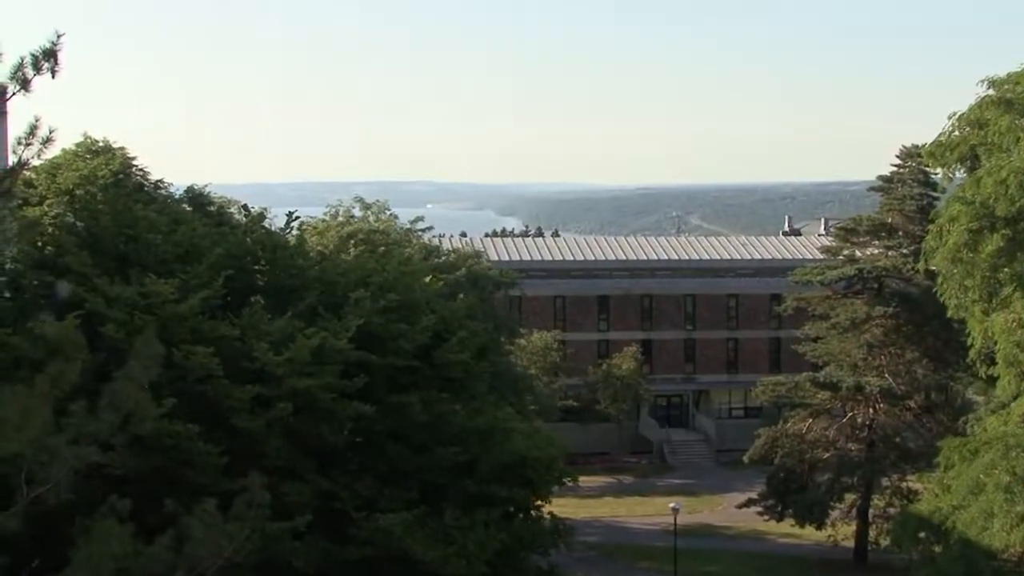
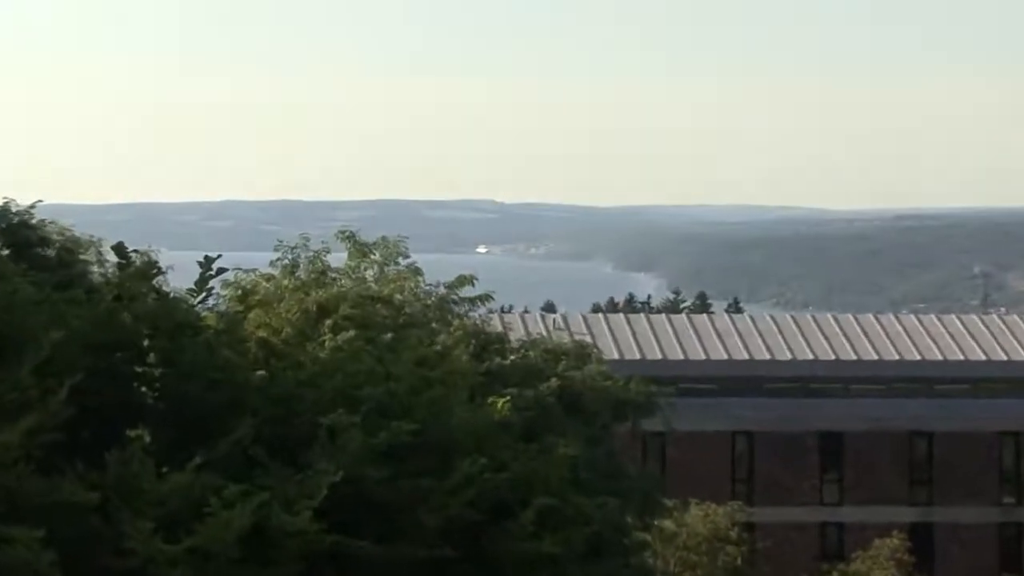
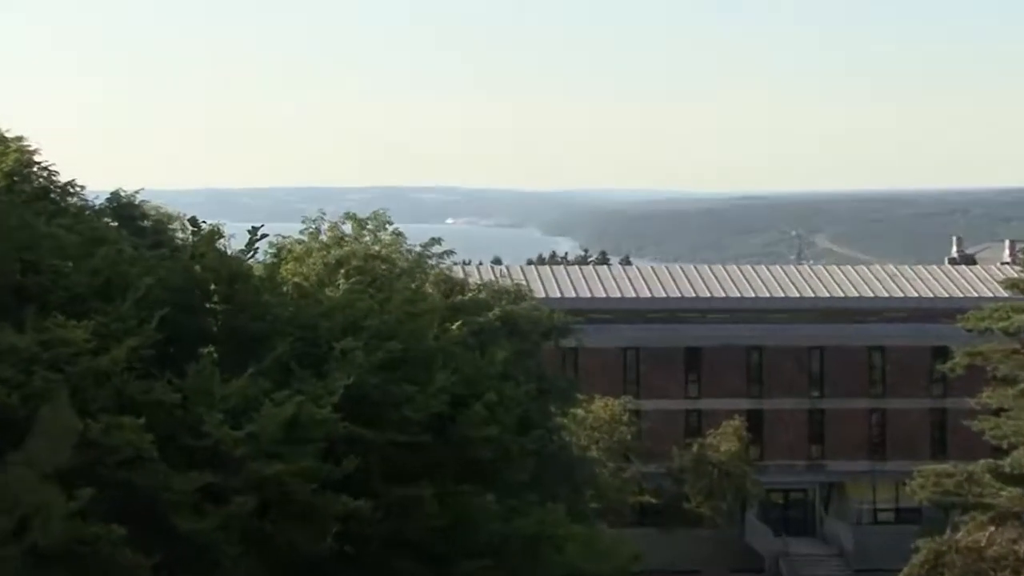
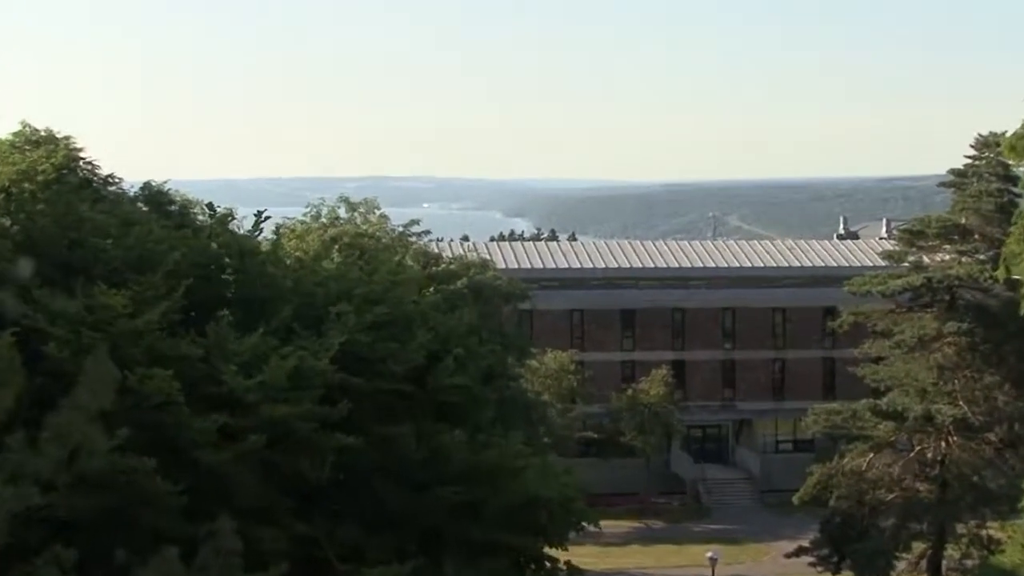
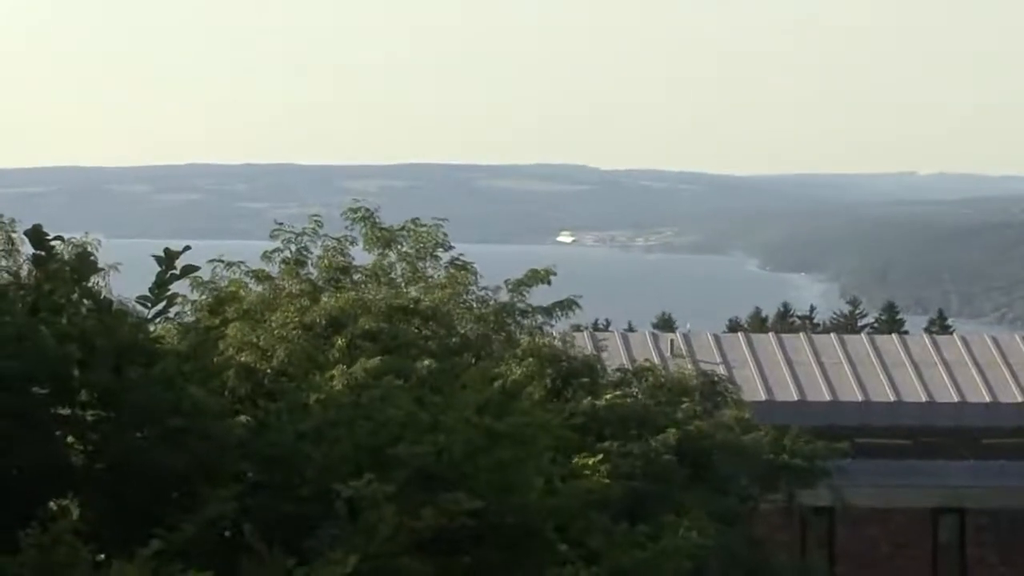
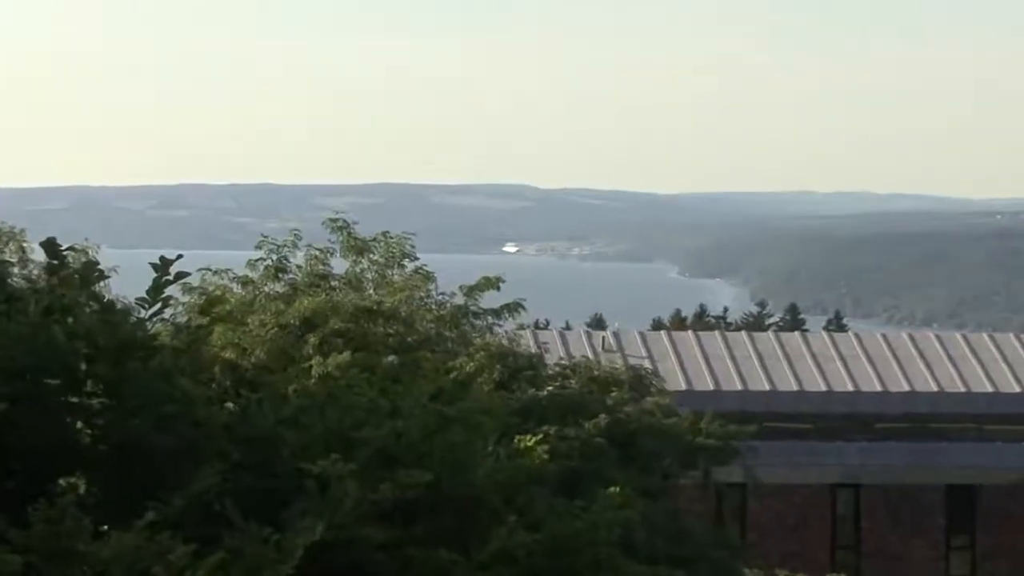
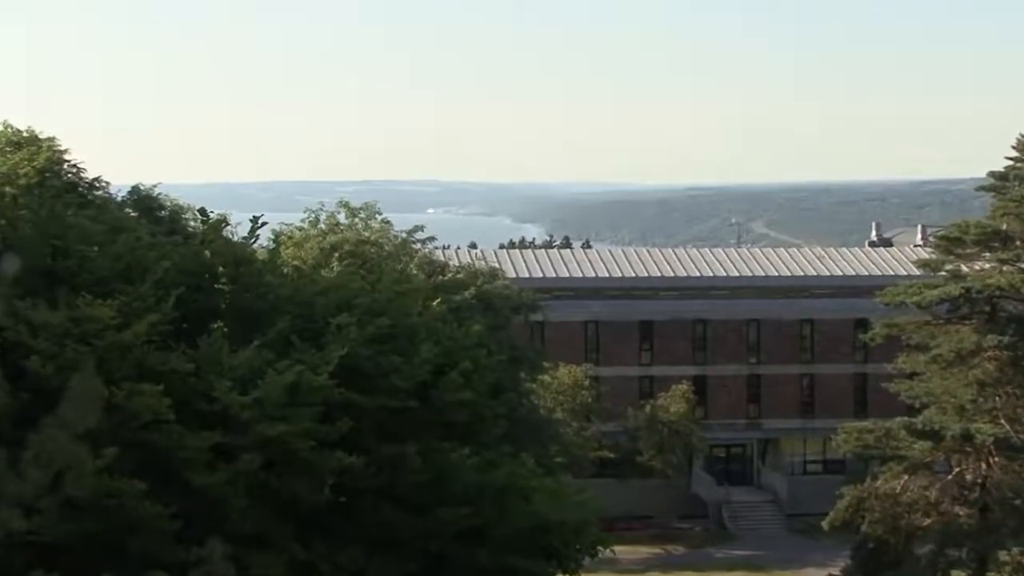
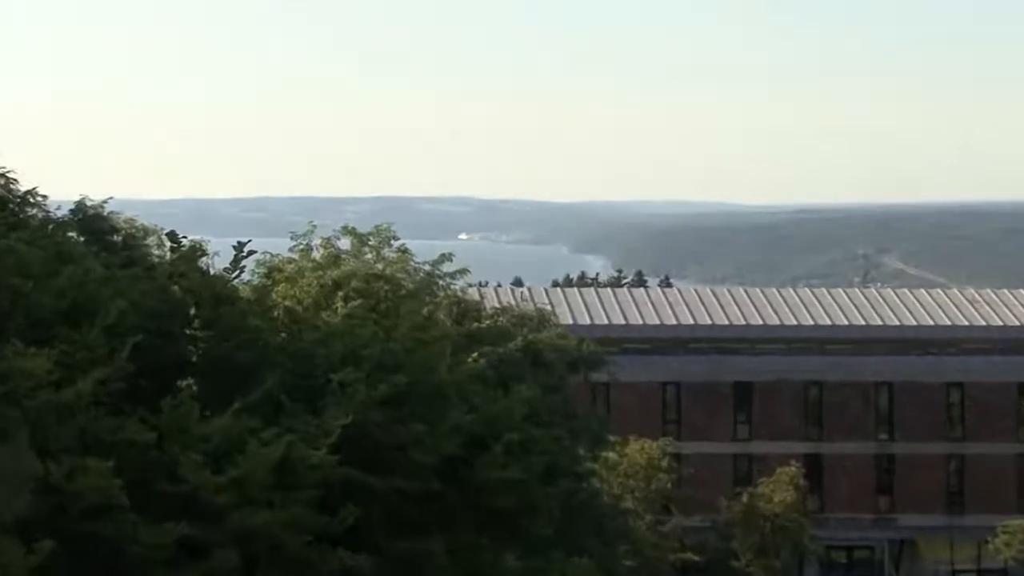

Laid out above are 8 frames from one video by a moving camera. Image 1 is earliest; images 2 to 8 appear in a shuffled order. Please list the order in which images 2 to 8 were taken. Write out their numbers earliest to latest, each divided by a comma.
4, 7, 3, 8, 2, 6, 5
